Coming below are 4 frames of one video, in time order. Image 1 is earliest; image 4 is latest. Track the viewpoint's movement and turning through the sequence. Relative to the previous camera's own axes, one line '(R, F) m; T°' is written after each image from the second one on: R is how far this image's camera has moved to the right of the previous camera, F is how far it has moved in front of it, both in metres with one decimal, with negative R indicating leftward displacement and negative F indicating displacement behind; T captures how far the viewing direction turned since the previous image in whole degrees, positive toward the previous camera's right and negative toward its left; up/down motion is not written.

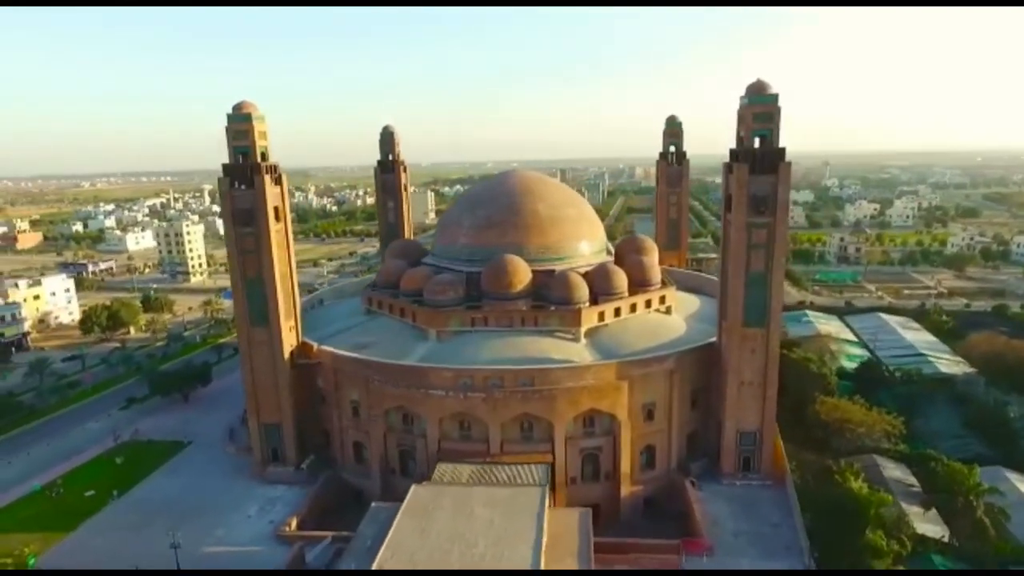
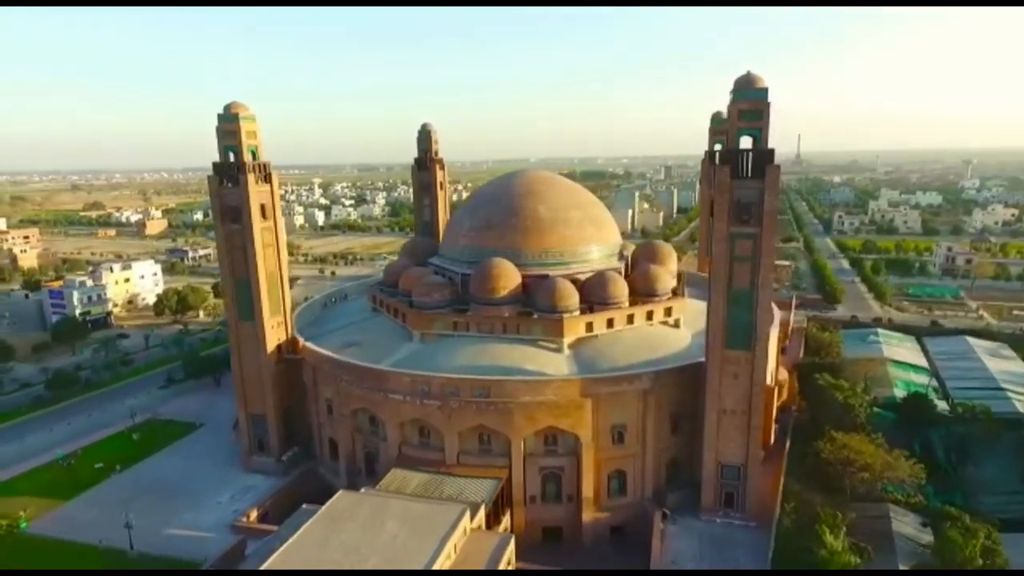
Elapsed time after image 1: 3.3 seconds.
(+5.5, +1.5) m; -11°
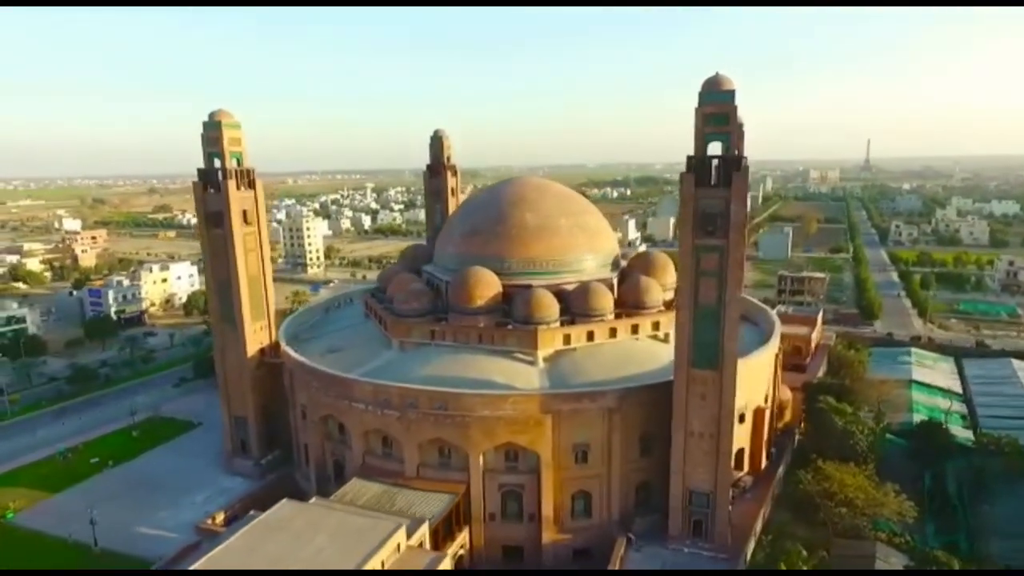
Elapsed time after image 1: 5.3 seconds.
(+3.5, +0.9) m; -6°
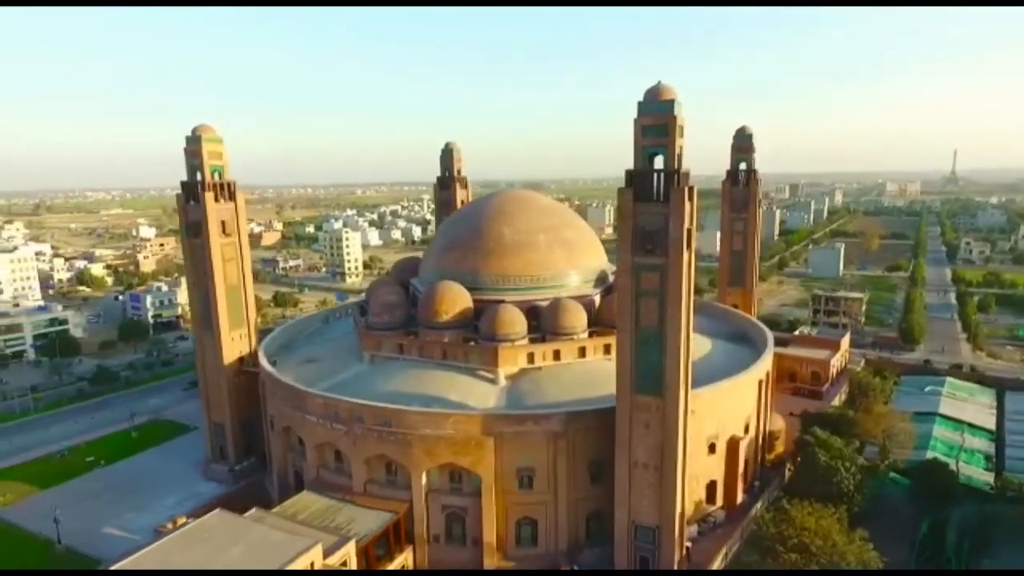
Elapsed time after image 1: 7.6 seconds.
(+4.1, +1.0) m; -7°
